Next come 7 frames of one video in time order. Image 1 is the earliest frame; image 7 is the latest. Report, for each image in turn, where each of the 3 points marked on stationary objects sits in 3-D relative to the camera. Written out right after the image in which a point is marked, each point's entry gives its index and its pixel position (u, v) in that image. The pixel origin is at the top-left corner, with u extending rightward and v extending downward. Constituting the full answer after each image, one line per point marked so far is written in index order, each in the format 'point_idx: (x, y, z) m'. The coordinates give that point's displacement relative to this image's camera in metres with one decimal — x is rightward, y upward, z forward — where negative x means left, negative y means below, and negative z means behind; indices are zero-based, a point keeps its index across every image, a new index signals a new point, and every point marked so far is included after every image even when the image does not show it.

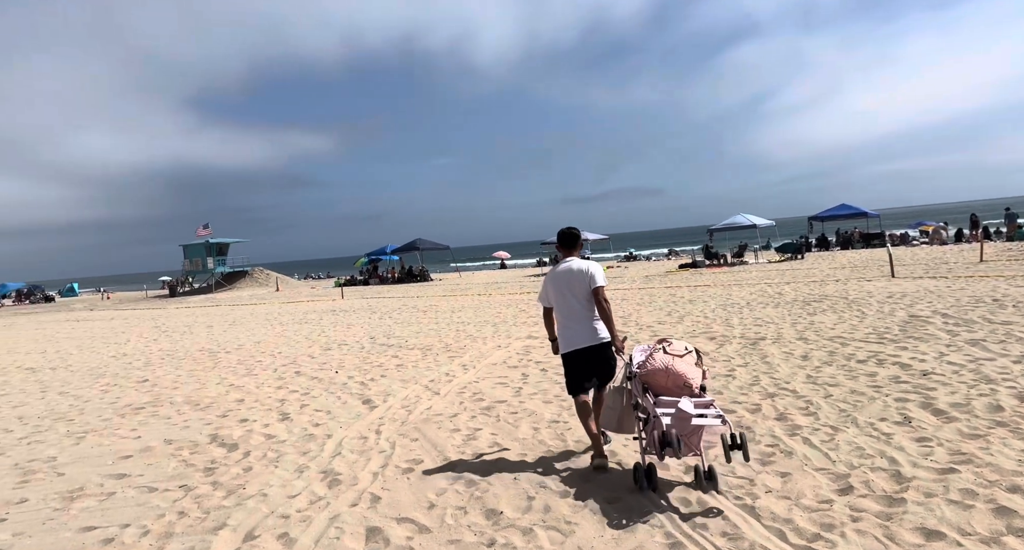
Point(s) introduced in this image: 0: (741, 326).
0: (+2.8, -0.6, +7.0) m
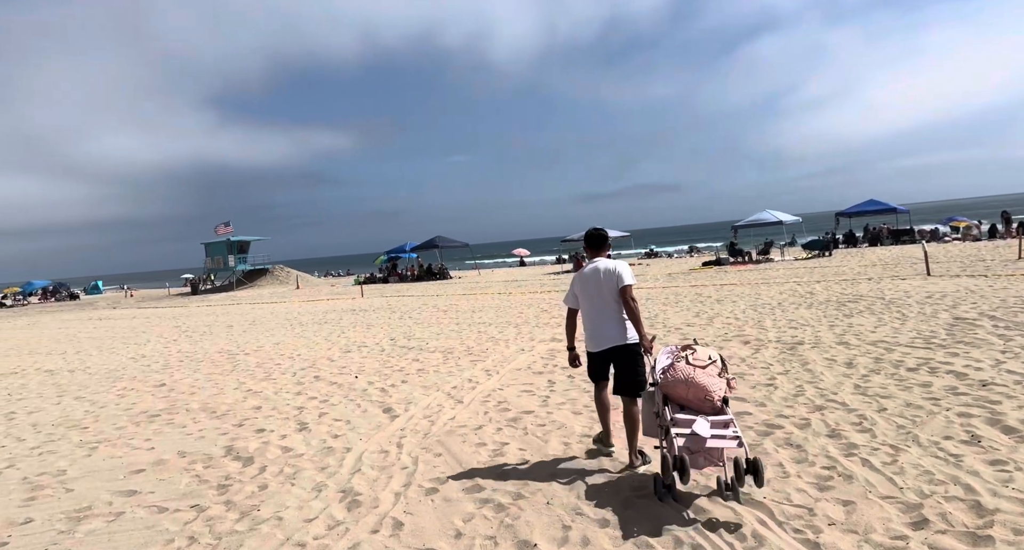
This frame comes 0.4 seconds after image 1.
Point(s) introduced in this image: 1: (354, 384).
0: (+3.0, -0.7, +6.7) m
1: (-1.7, -1.2, +6.2) m
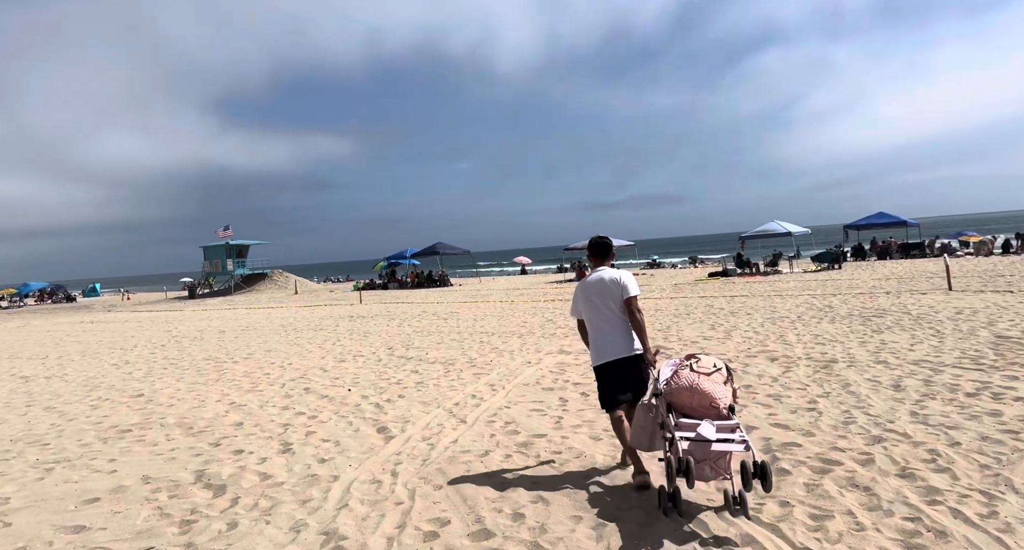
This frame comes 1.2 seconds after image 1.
0: (+3.1, -0.8, +6.2) m
1: (-1.6, -1.2, +5.7) m
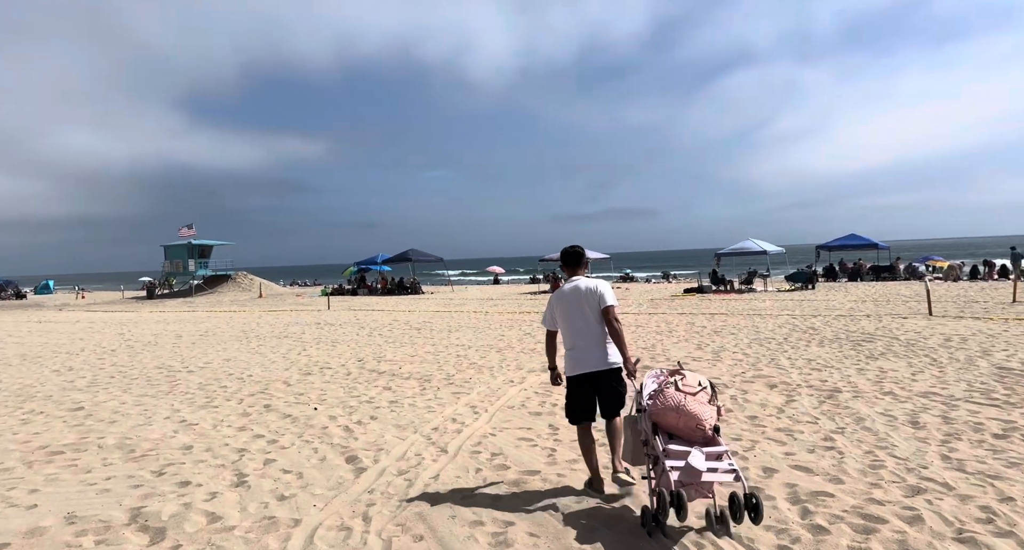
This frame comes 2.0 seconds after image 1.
0: (+2.9, -1.0, +6.0) m
1: (-1.8, -1.3, +5.2) m
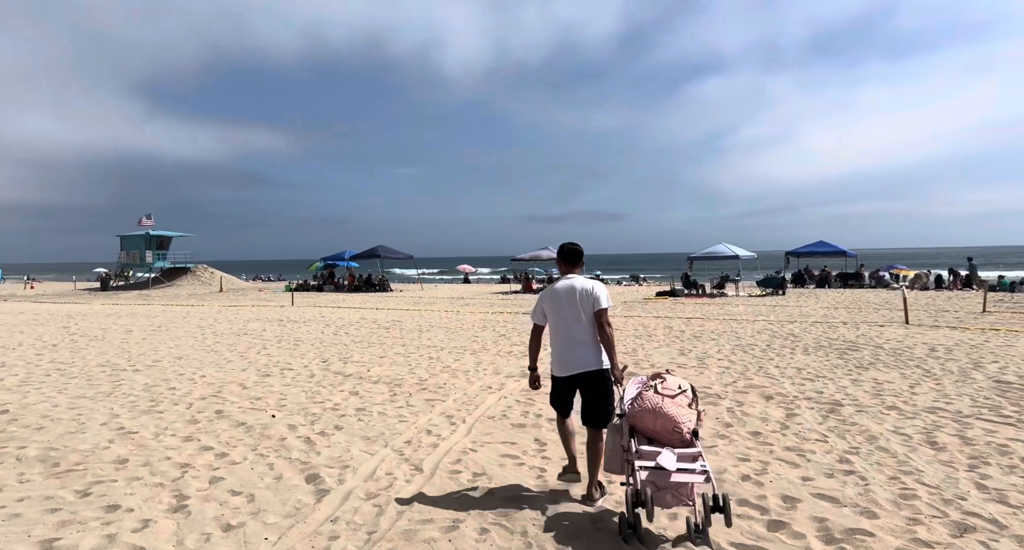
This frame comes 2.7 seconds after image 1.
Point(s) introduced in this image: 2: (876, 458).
0: (+2.7, -1.1, +5.7) m
1: (-2.0, -1.2, +4.7) m
2: (+2.1, -1.1, +3.3) m
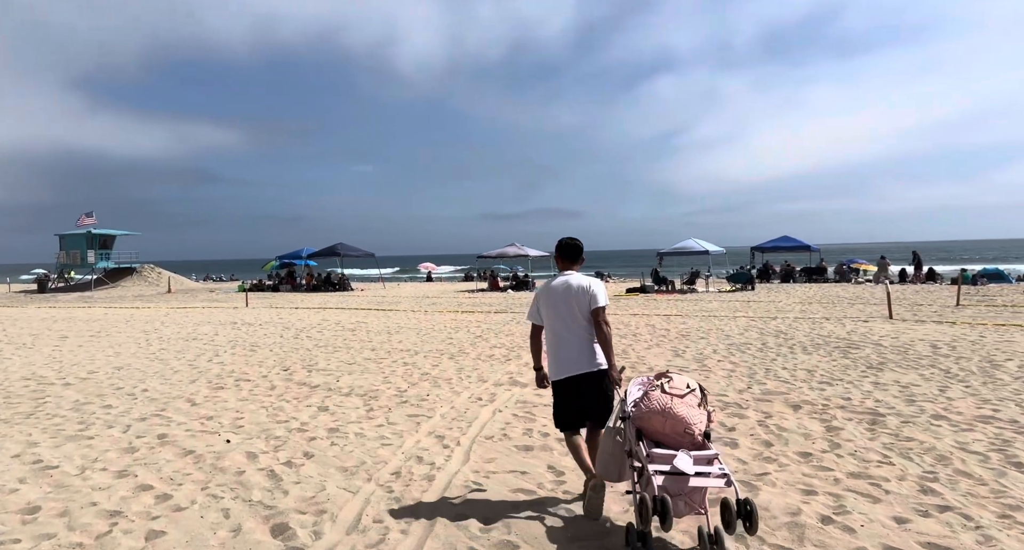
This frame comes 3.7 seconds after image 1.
0: (+2.7, -1.0, +5.2) m
1: (-1.9, -1.2, +3.9) m
2: (+2.2, -1.0, +2.8) m
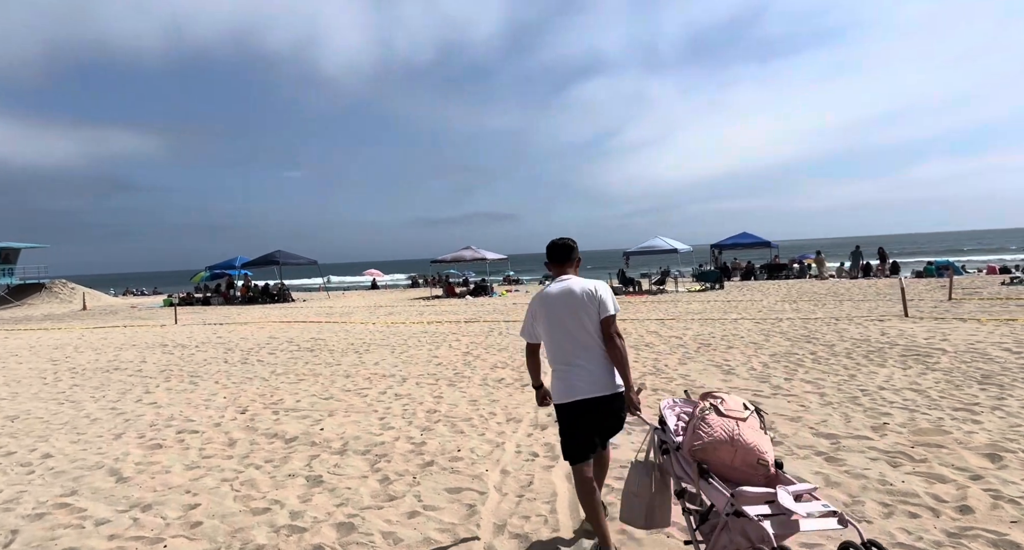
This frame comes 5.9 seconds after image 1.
0: (+3.1, -1.0, +4.1) m
1: (-1.3, -1.3, +2.3) m
2: (+2.9, -1.0, +1.7) m
